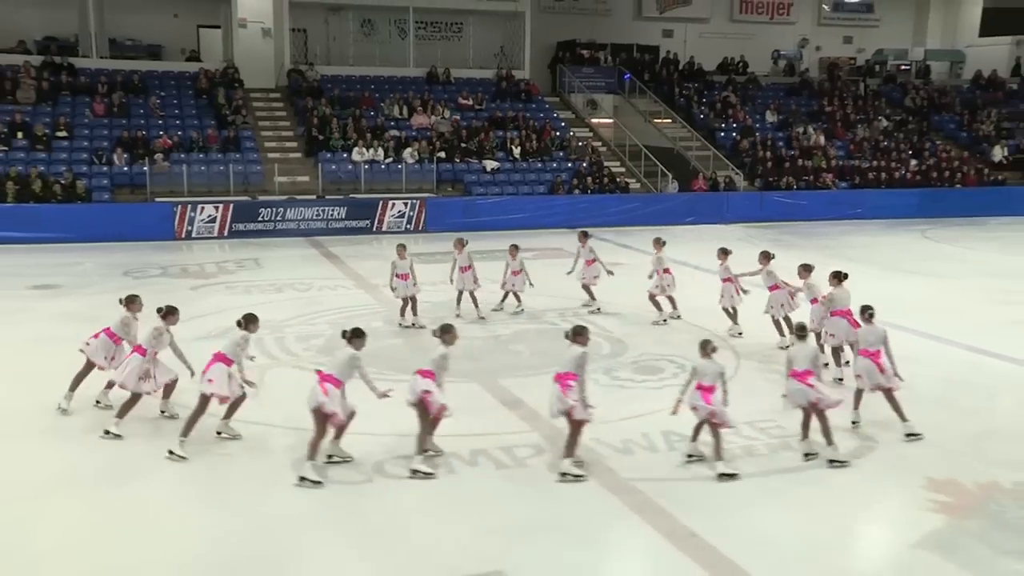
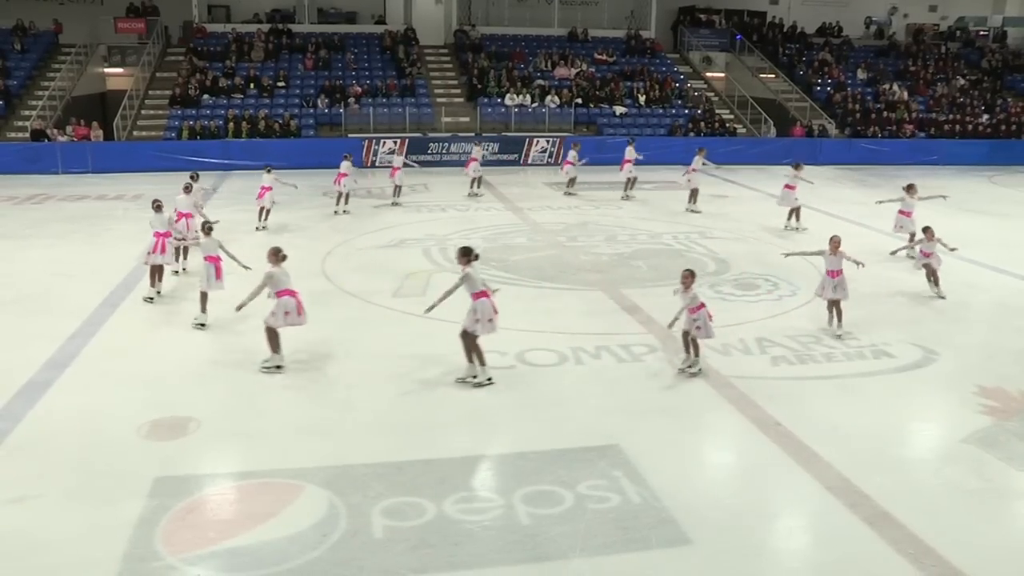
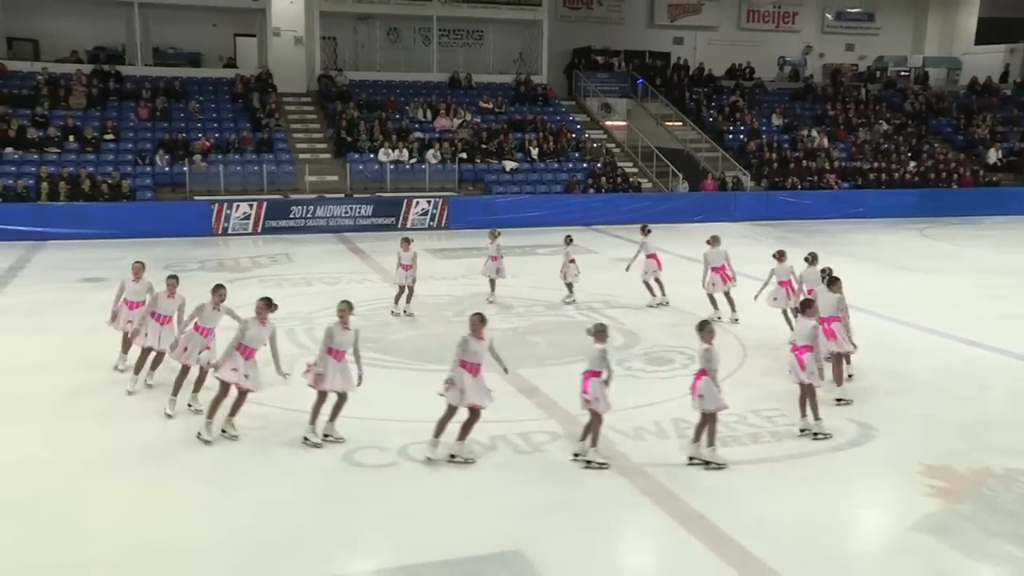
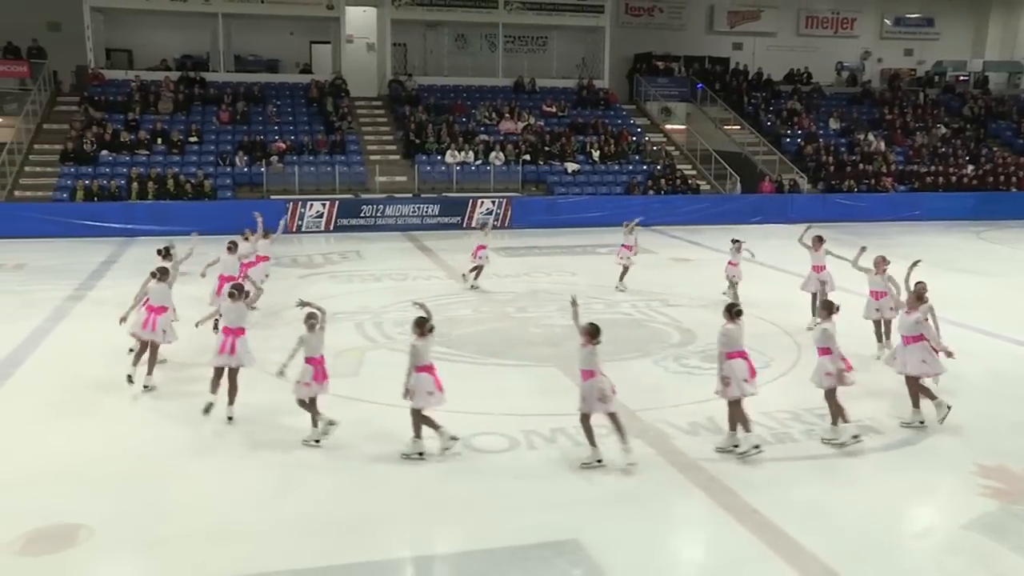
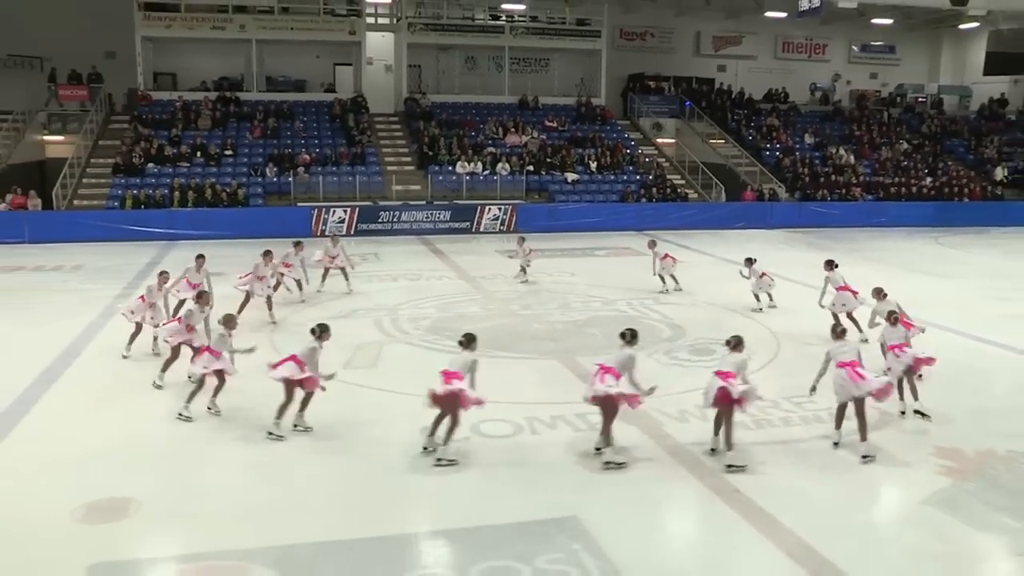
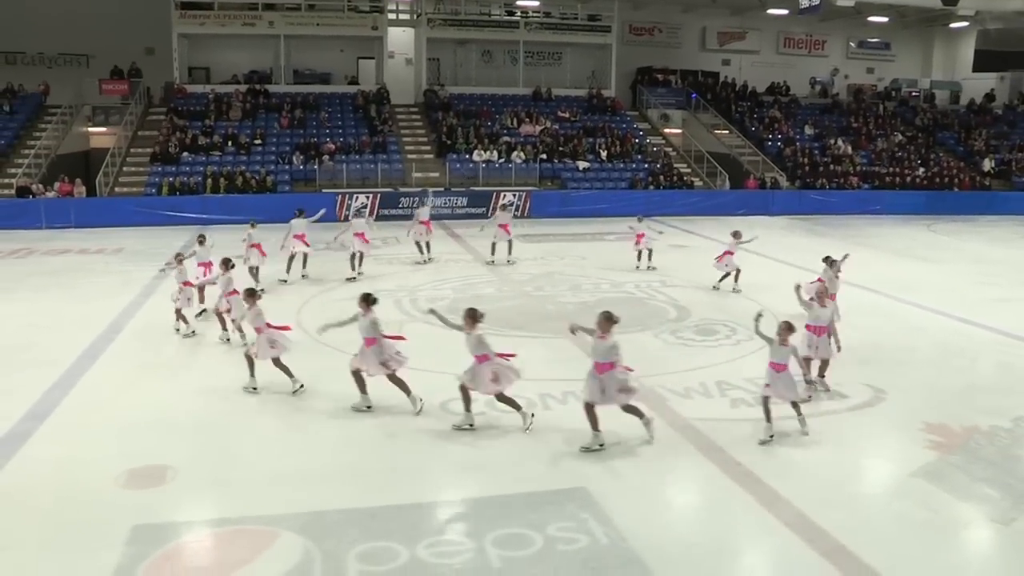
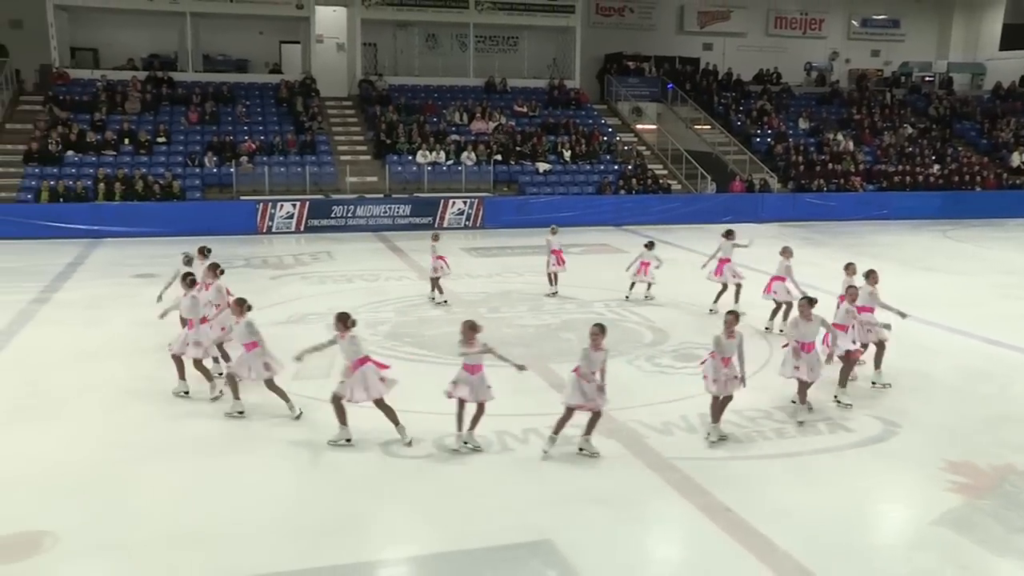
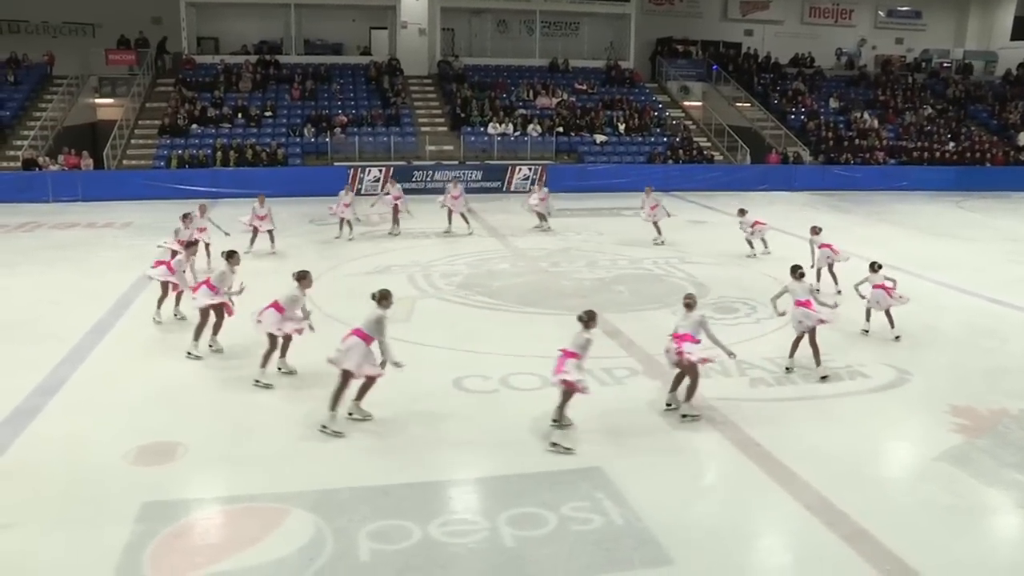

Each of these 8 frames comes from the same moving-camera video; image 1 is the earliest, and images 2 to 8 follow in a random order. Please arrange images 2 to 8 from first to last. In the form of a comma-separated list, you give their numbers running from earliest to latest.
3, 7, 4, 5, 6, 8, 2
